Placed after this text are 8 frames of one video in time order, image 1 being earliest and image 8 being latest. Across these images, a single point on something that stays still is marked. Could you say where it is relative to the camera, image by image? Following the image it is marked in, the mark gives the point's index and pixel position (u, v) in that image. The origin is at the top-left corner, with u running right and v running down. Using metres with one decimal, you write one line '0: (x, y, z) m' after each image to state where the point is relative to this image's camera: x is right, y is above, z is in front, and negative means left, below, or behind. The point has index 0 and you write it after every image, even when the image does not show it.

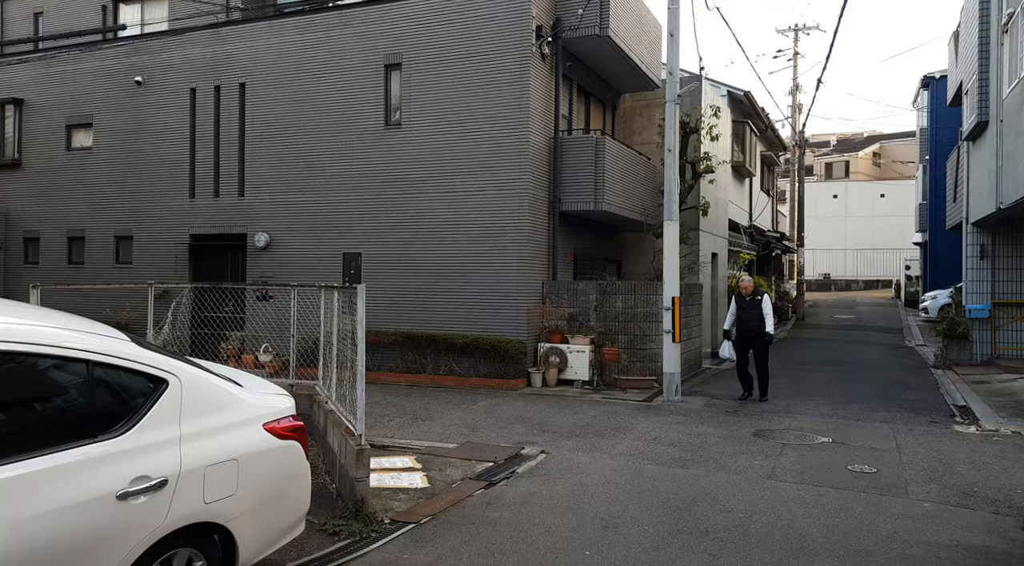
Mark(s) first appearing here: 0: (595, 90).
0: (+1.5, +3.5, +14.9) m
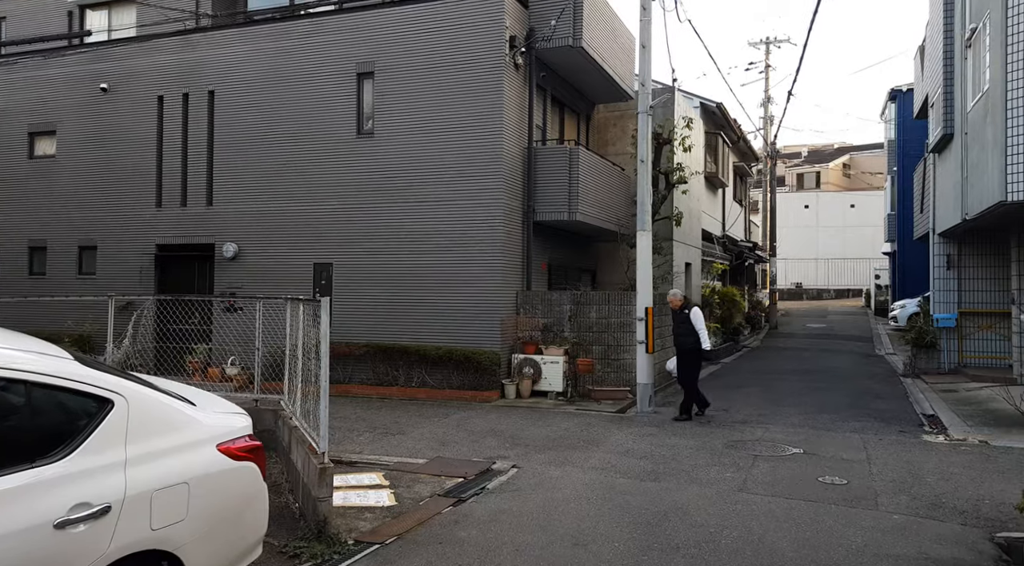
0: (+1.0, +3.3, +14.9) m
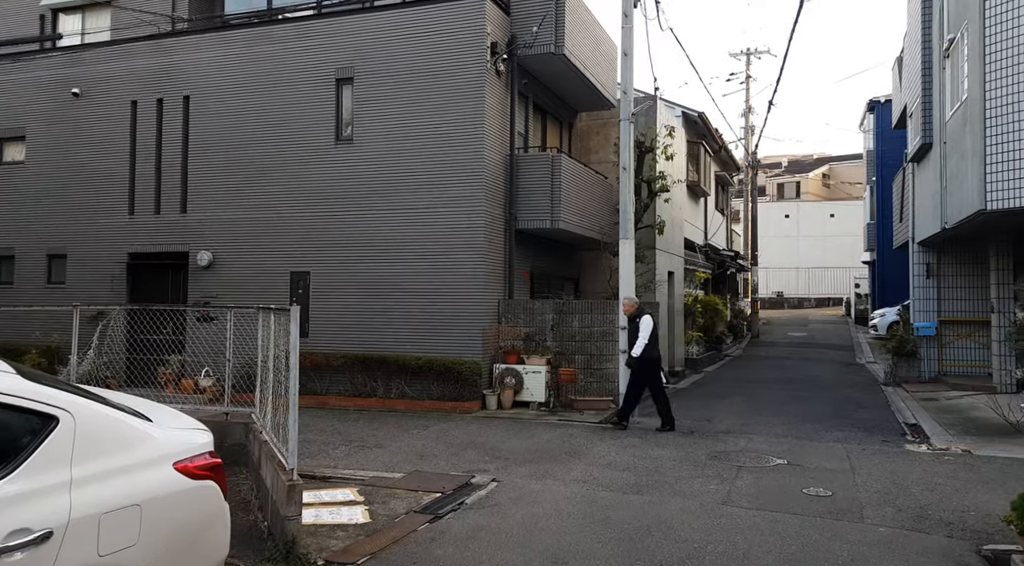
0: (+0.7, +3.1, +14.8) m
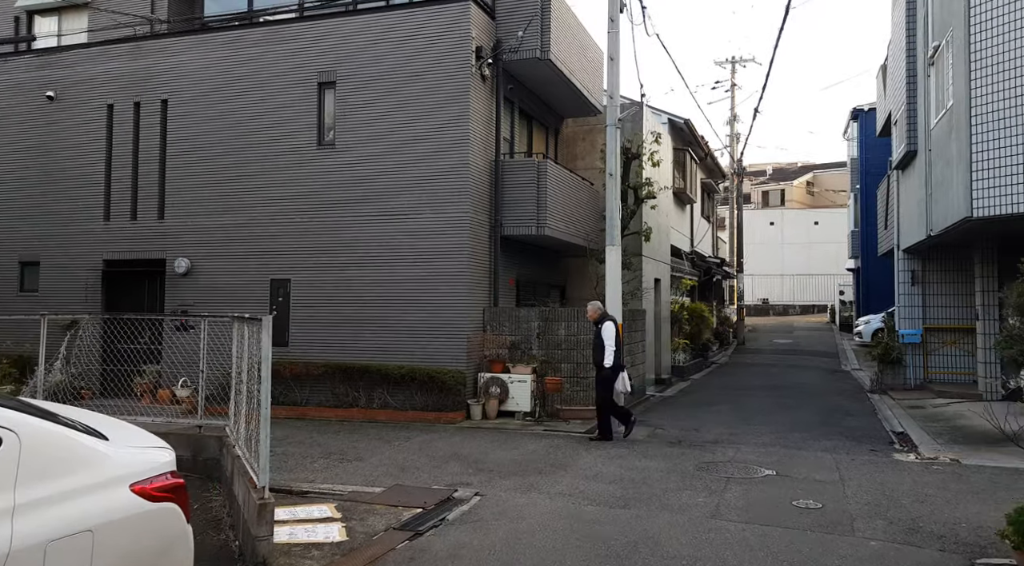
0: (+0.4, +3.0, +14.6) m
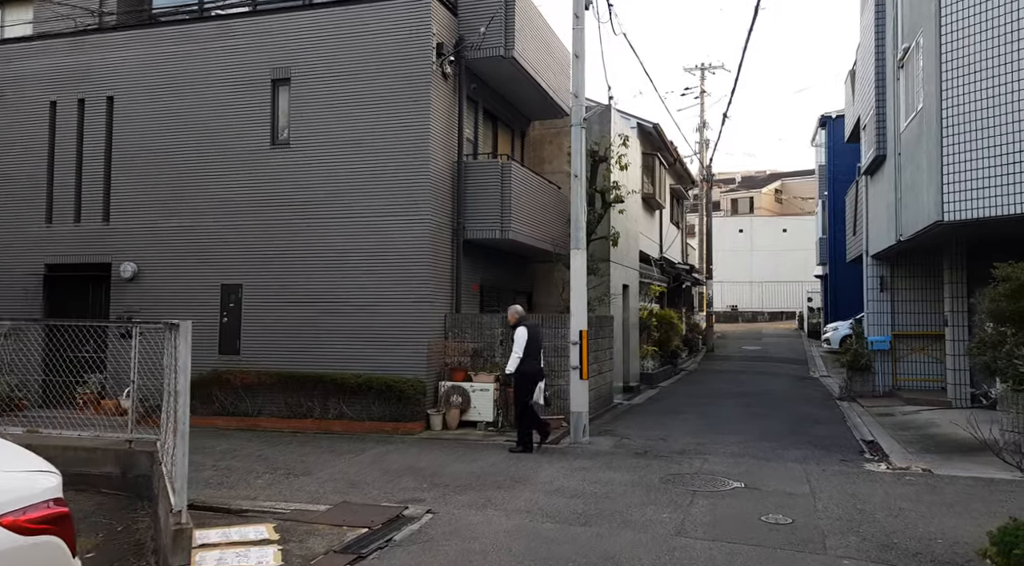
0: (-0.2, +2.9, +14.3) m
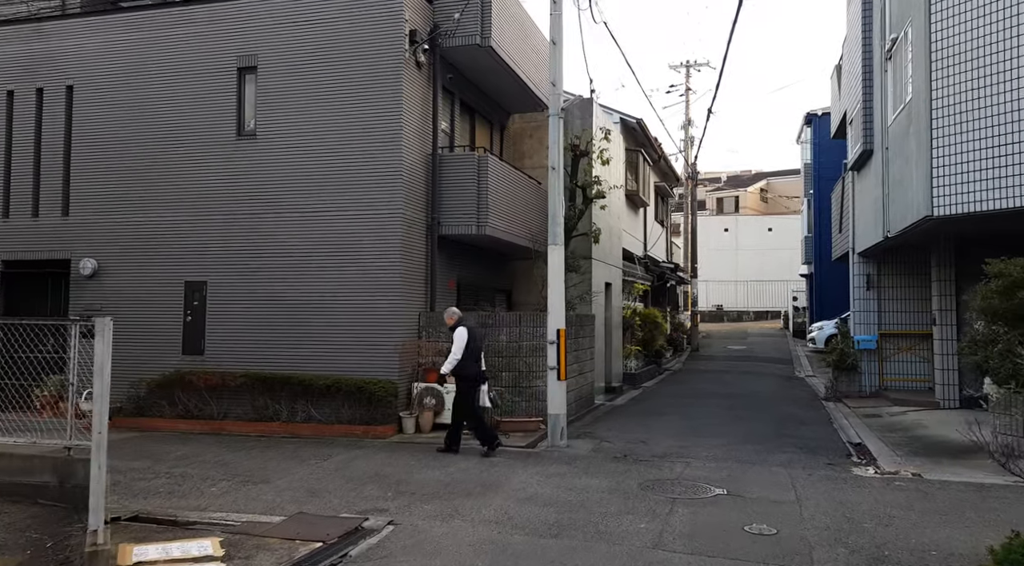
0: (-0.6, +3.0, +13.8) m
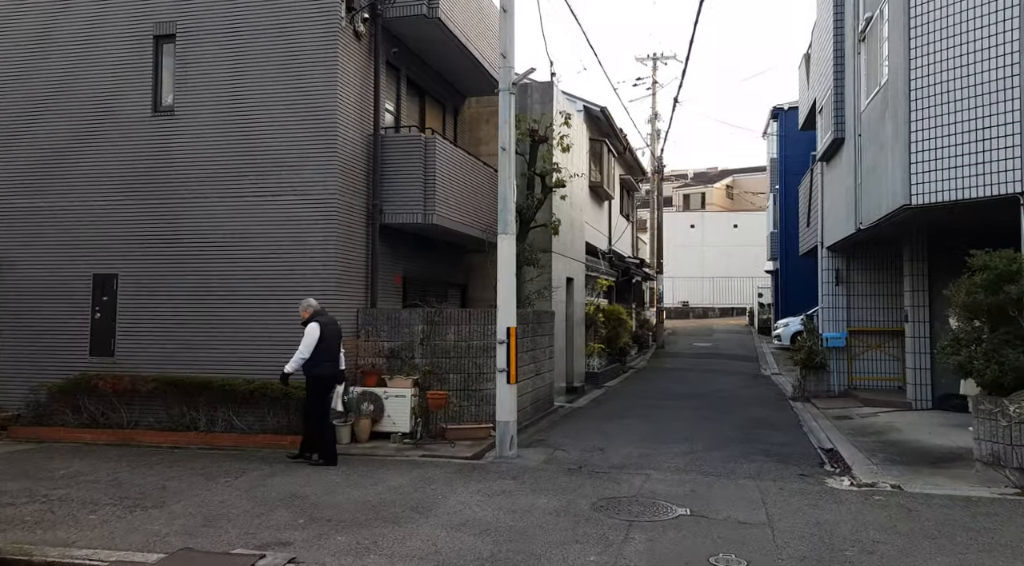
0: (-1.3, +3.0, +12.8) m
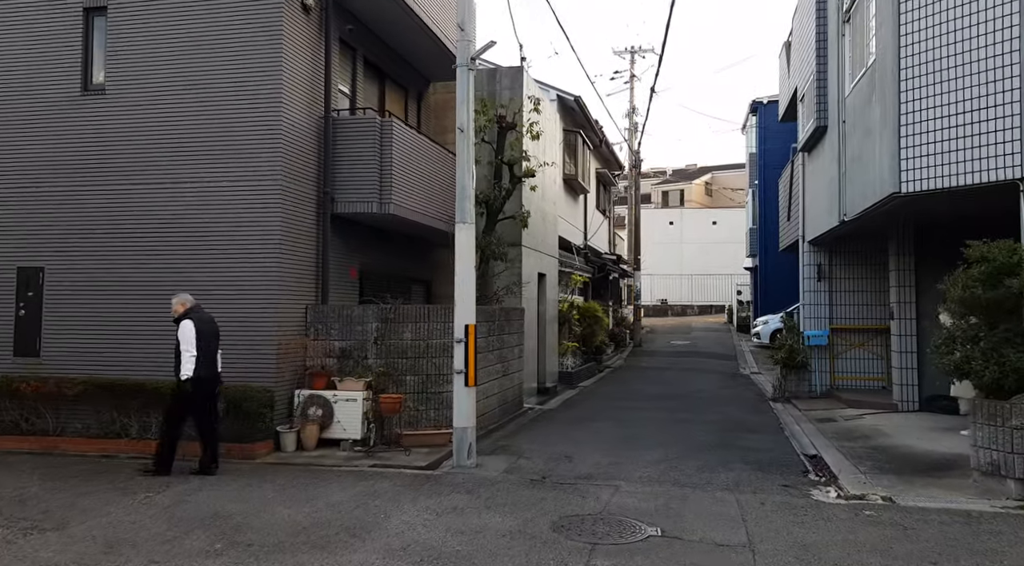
0: (-1.8, +3.1, +12.0) m
